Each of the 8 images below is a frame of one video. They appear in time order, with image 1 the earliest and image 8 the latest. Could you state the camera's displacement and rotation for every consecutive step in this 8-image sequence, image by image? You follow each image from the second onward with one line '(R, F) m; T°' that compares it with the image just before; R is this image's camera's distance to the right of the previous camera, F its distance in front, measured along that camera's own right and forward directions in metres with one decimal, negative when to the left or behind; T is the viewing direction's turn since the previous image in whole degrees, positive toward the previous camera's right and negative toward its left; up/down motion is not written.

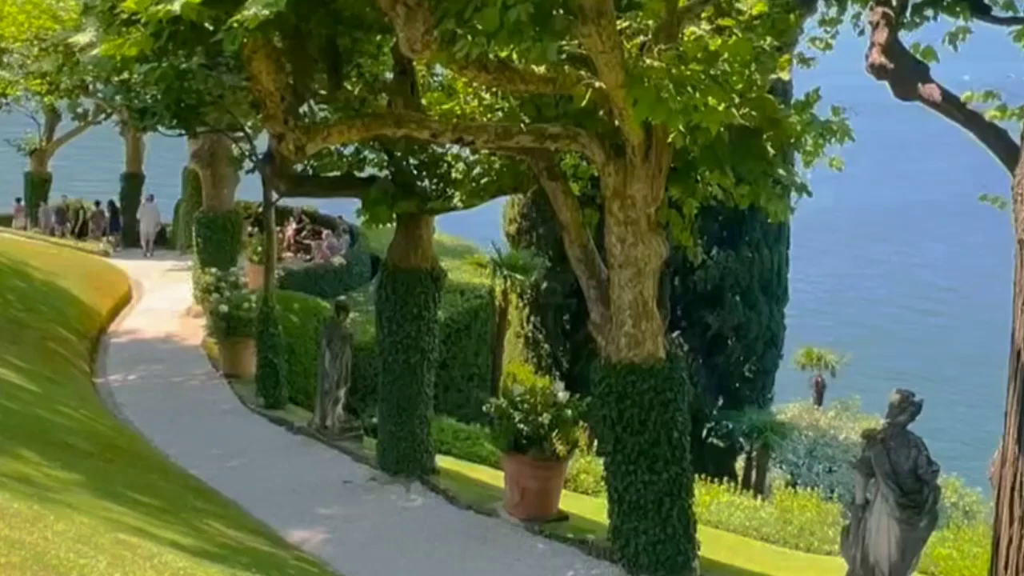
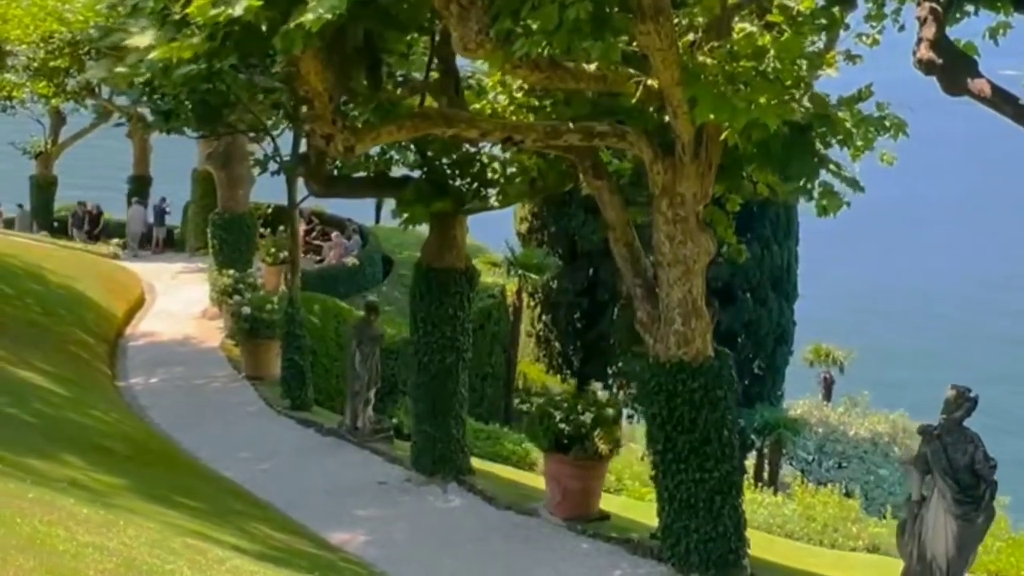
(-0.4, 0.0) m; 0°
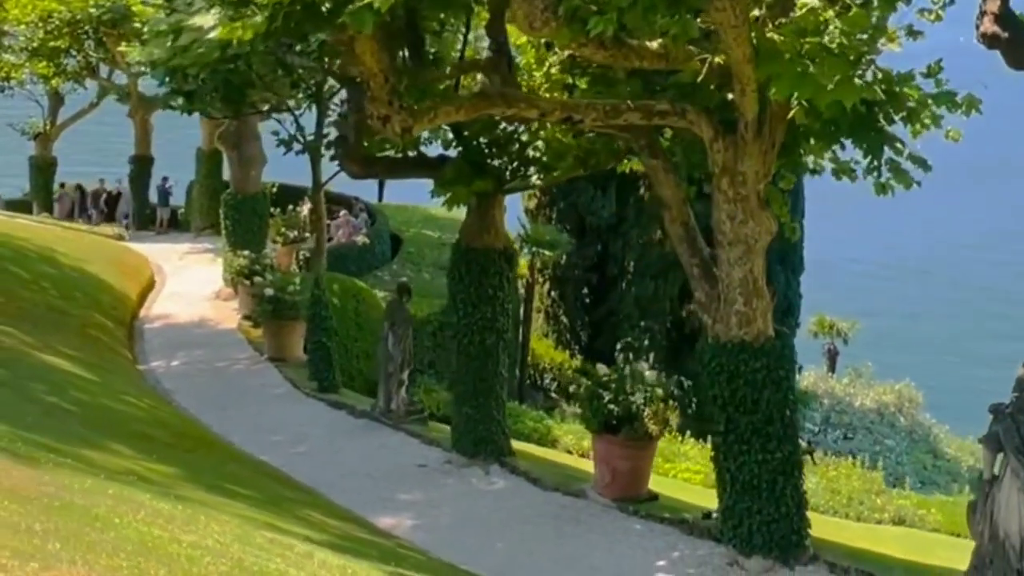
(-0.6, +0.1) m; +1°
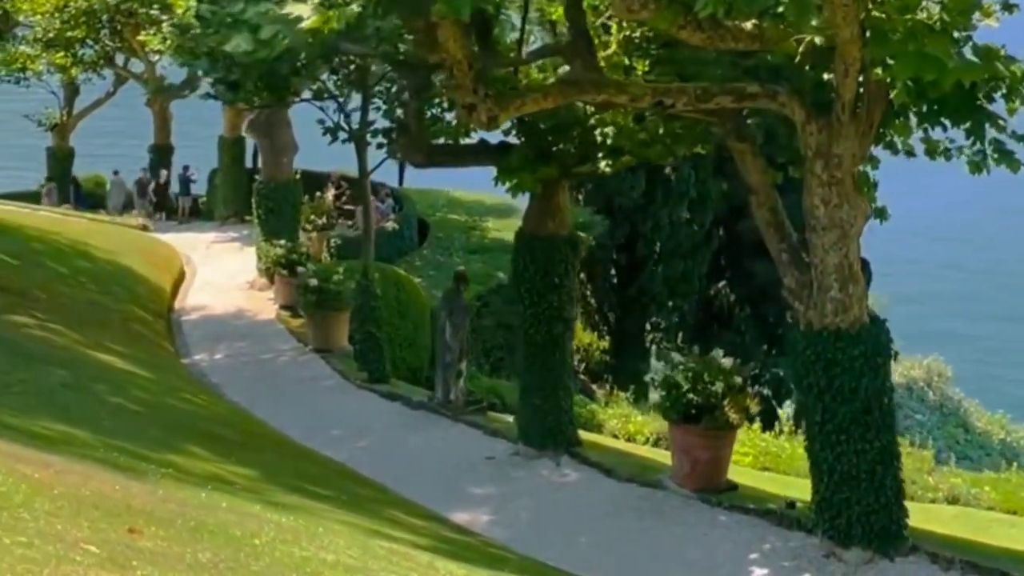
(-0.7, +0.3) m; 0°
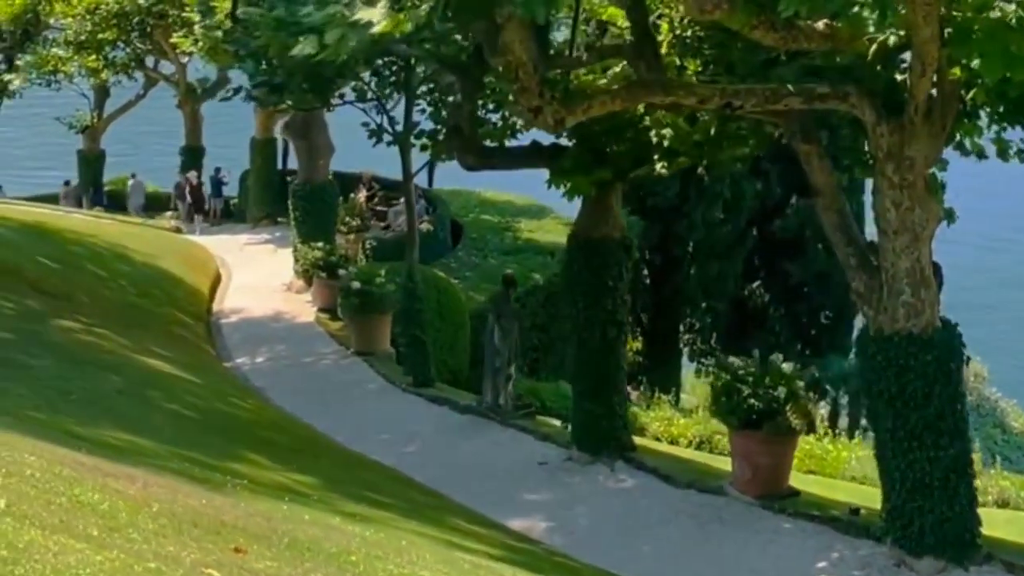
(-0.4, +0.1) m; -1°
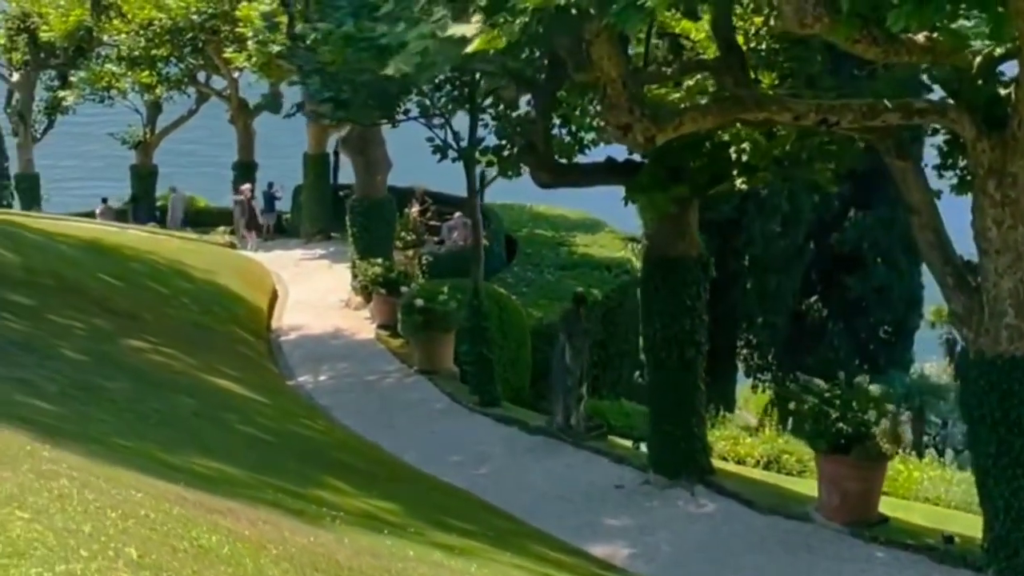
(-0.4, +0.2) m; -2°
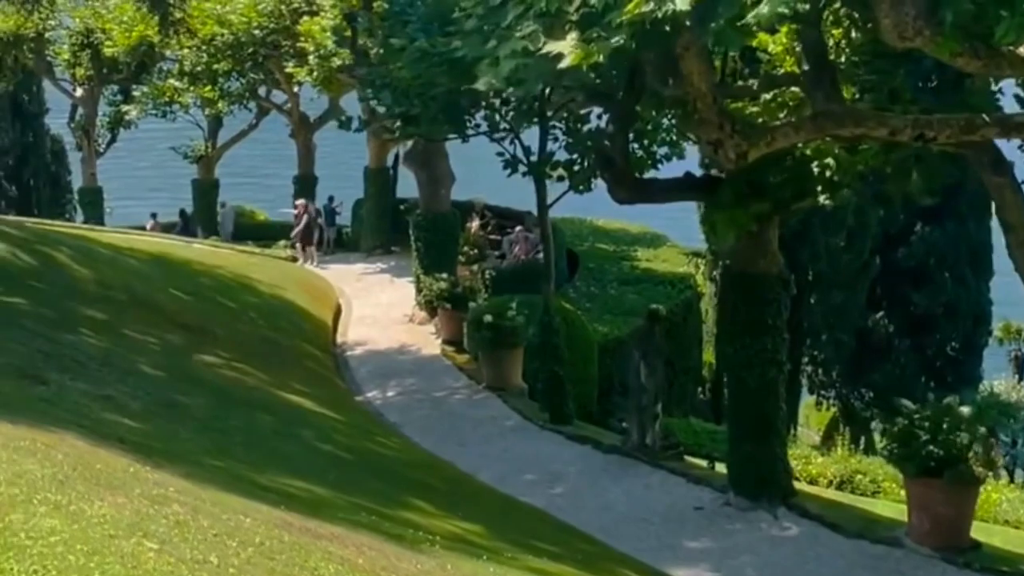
(-0.3, +0.1) m; -2°
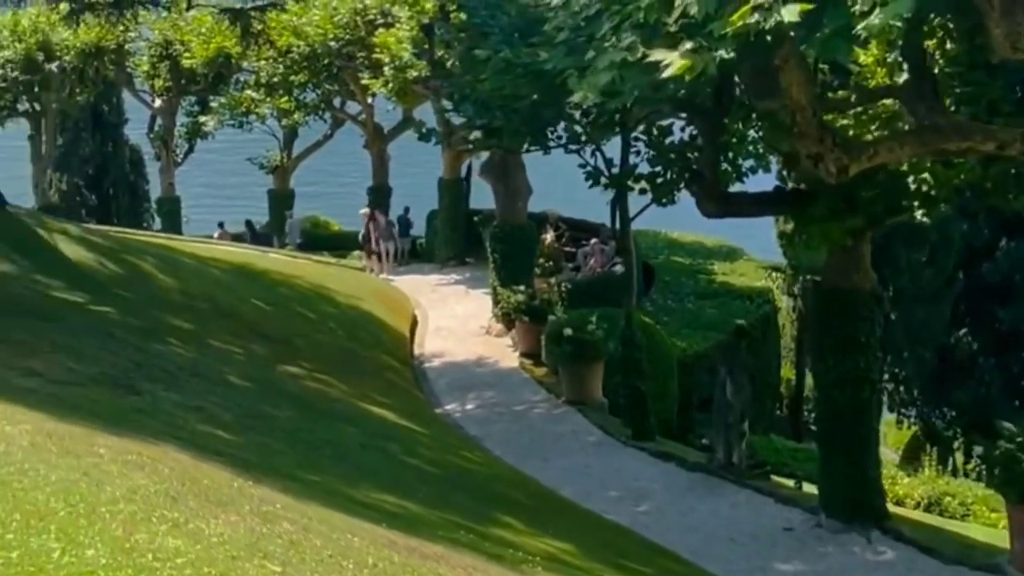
(-0.2, +0.1) m; -3°
